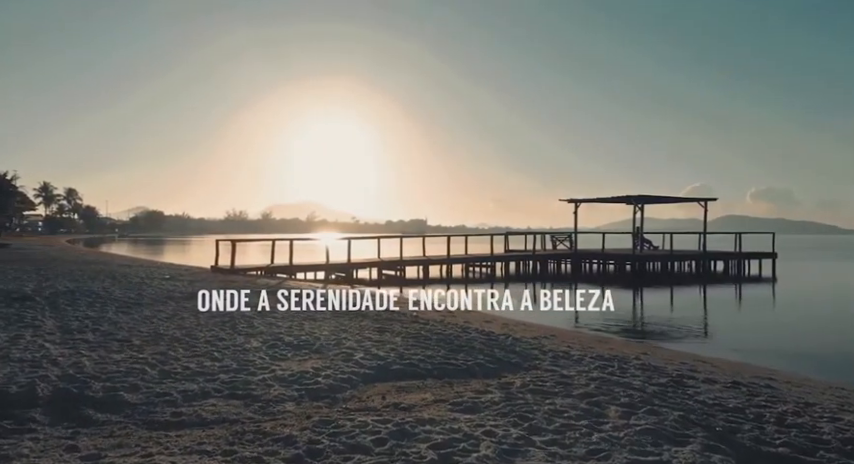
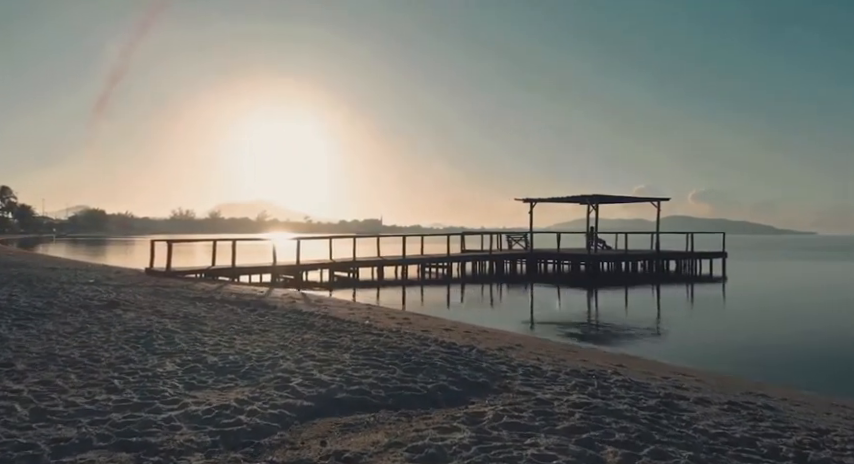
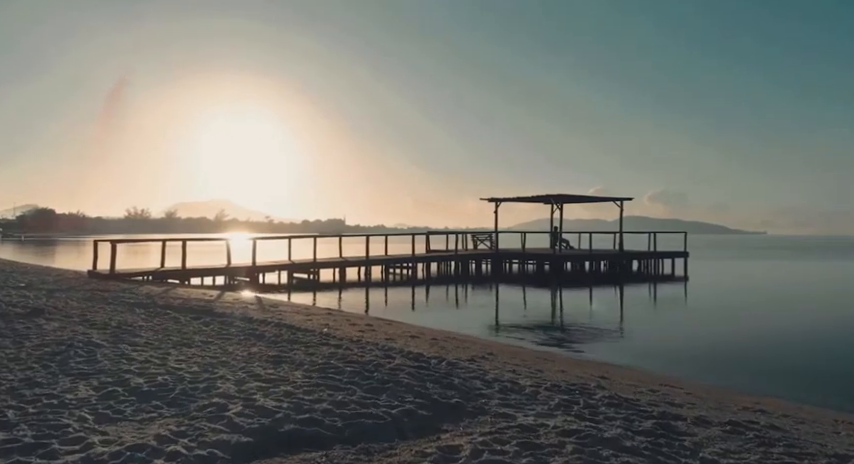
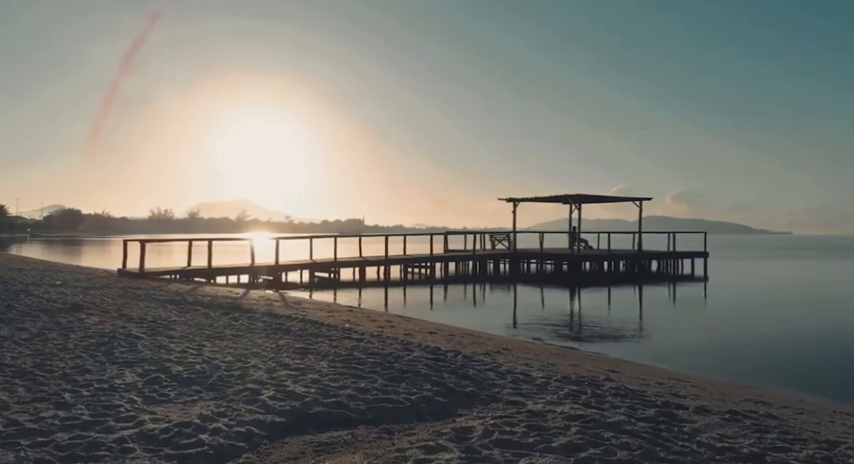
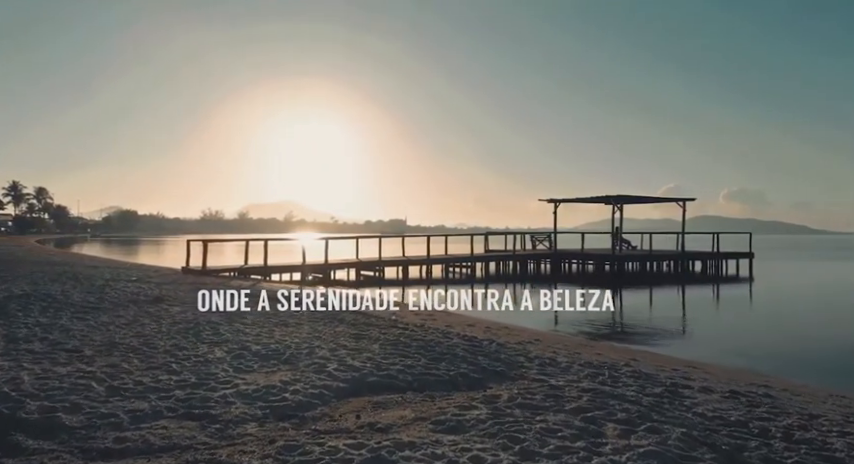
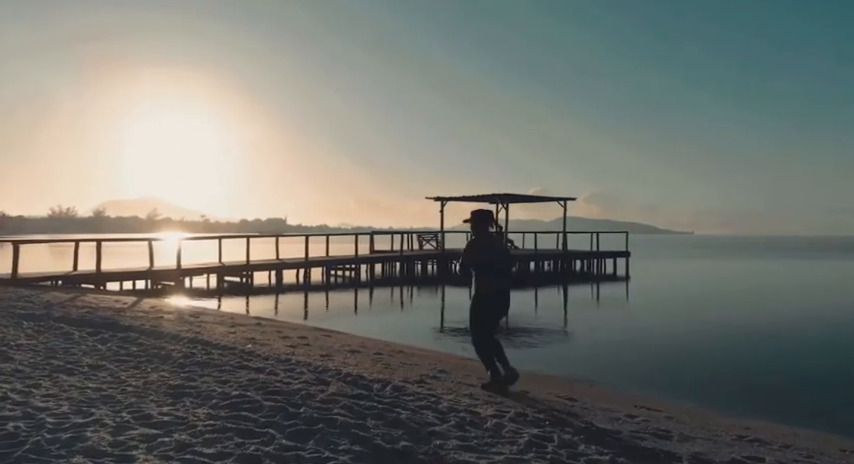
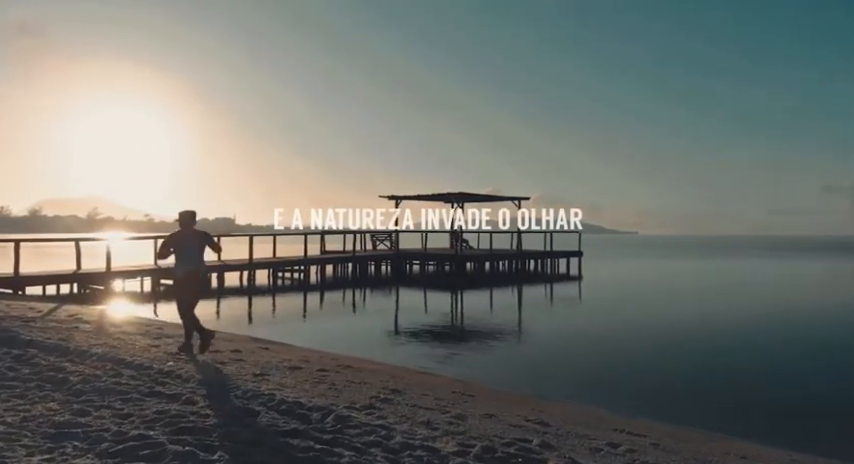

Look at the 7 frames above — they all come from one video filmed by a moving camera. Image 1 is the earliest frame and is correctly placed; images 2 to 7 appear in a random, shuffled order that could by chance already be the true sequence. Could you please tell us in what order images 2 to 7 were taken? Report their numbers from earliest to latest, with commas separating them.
5, 2, 4, 3, 6, 7
